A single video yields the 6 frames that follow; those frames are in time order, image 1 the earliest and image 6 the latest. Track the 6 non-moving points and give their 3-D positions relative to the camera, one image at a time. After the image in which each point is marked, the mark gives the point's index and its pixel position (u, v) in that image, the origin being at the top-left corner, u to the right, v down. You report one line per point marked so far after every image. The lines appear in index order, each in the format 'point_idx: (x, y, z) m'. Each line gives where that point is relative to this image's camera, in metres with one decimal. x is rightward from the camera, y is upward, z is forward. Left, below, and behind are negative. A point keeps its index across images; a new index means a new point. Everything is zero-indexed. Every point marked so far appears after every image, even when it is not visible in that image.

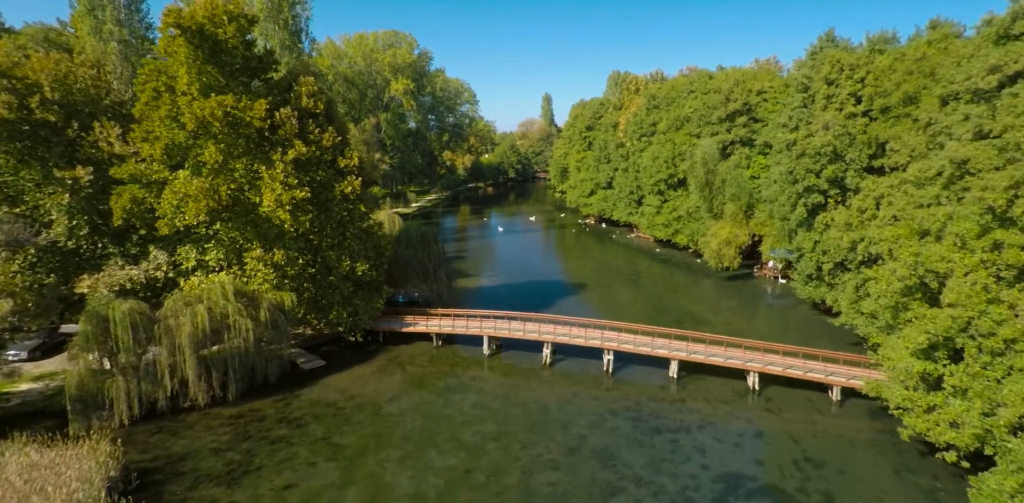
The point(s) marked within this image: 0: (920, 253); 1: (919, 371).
0: (+13.6, -0.1, +19.1) m
1: (+12.5, -3.7, +17.6) m
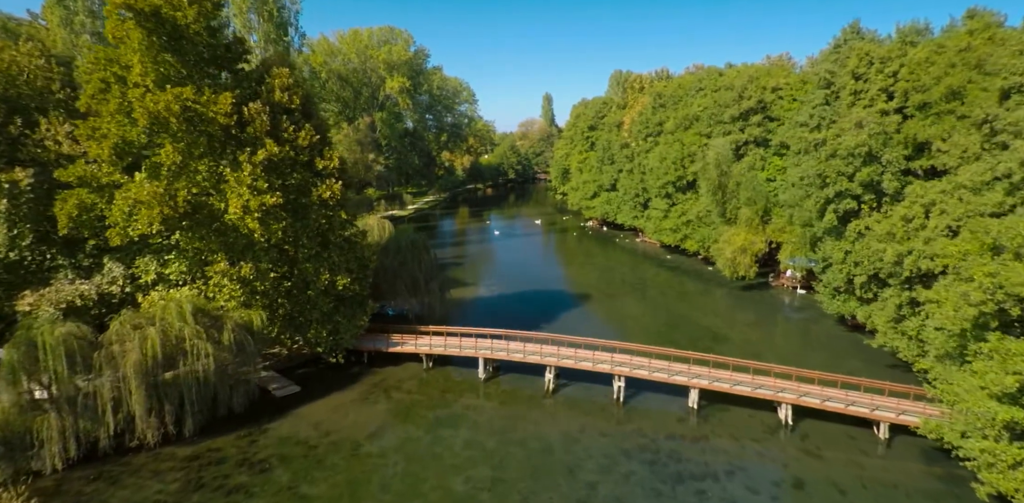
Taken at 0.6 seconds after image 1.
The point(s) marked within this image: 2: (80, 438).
0: (+13.5, -0.6, +16.1) m
1: (+12.4, -4.2, +14.6) m
2: (-14.5, -6.2, +19.2) m
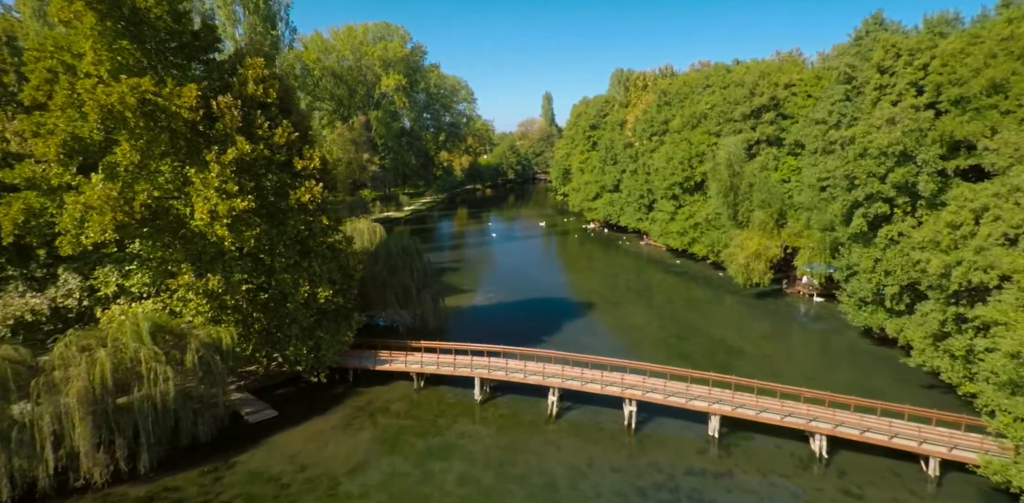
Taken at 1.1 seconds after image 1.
0: (+13.5, -1.0, +13.6) m
1: (+12.4, -4.6, +12.1) m
2: (-14.5, -6.6, +16.8) m
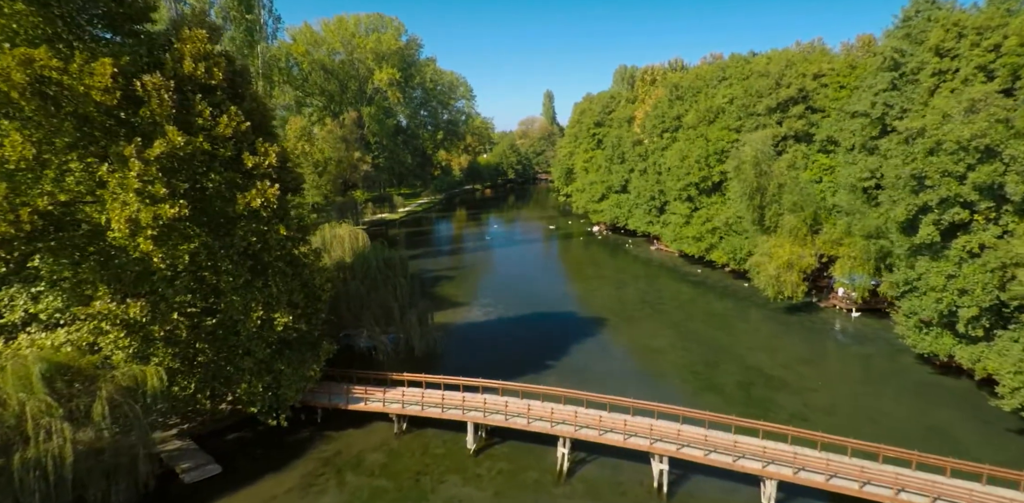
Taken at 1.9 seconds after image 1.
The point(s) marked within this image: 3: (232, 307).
0: (+13.5, -1.5, +9.3) m
1: (+12.4, -5.2, +7.8) m
2: (-14.5, -7.2, +12.4) m
3: (-9.1, -1.8, +18.6) m
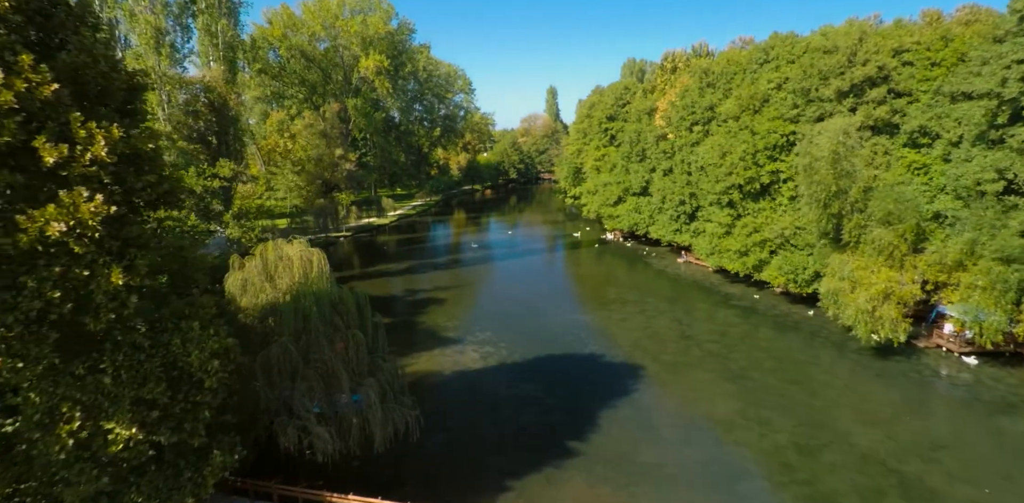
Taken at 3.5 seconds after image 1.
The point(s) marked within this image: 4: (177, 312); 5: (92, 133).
0: (+13.8, -2.7, +0.9) m
1: (+12.7, -6.4, -0.6) m
2: (-14.3, -8.3, +4.1) m
3: (-8.9, -3.0, +10.3) m
4: (-7.3, -1.3, +12.4) m
5: (-7.9, +2.2, +10.8) m
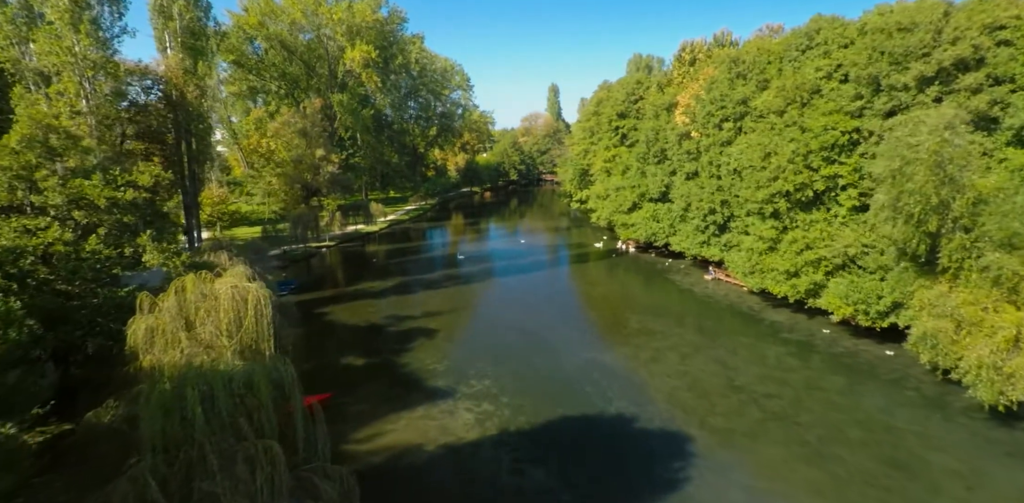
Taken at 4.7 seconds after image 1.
0: (+13.9, -3.9, -5.6) m
1: (+12.8, -7.5, -7.1) m
2: (-14.1, -9.5, -2.4) m
3: (-8.7, -4.1, +3.9) m
4: (-7.1, -2.4, +6.0) m
5: (-7.8, +1.1, +4.3) m
